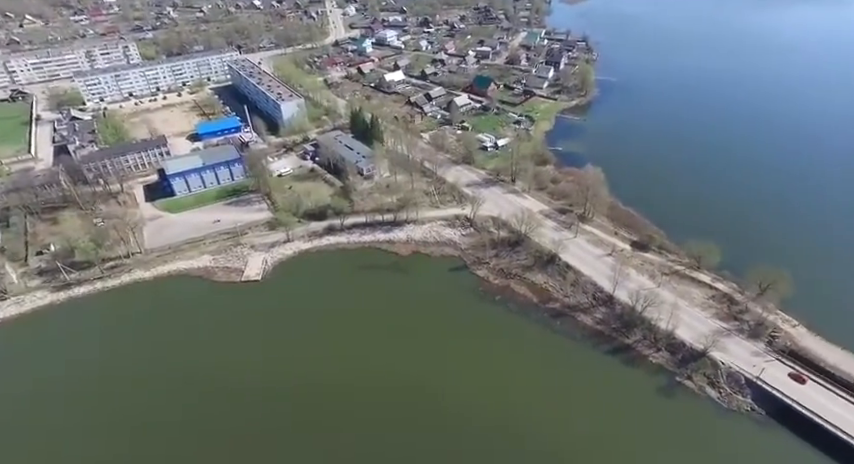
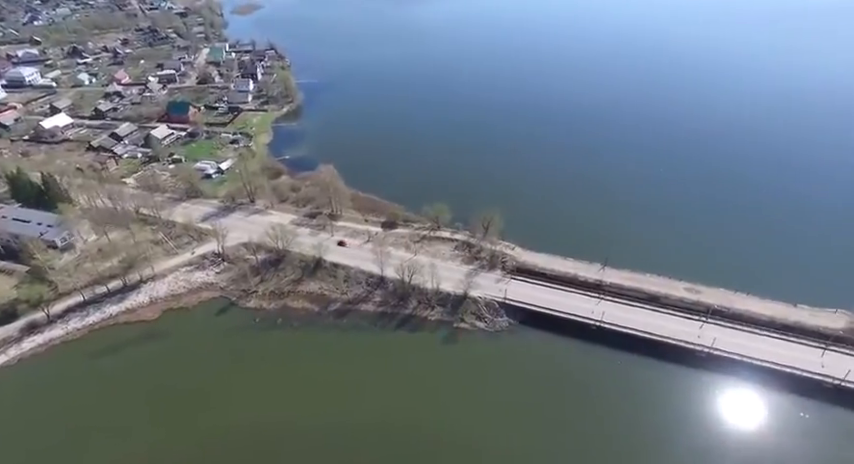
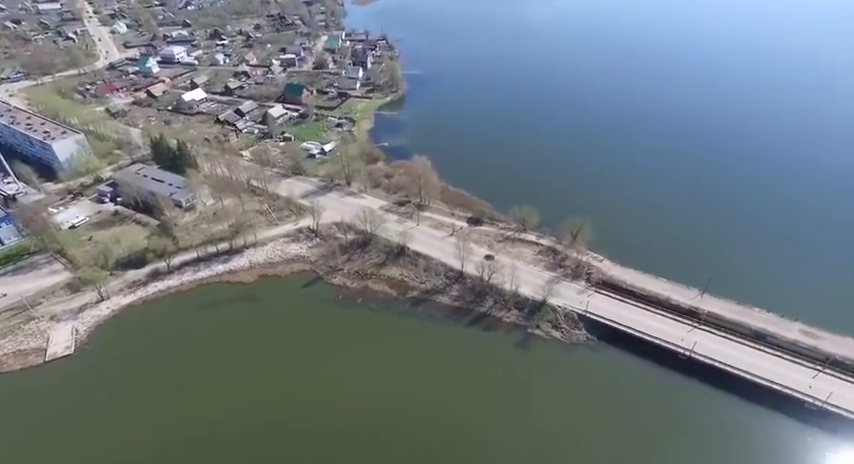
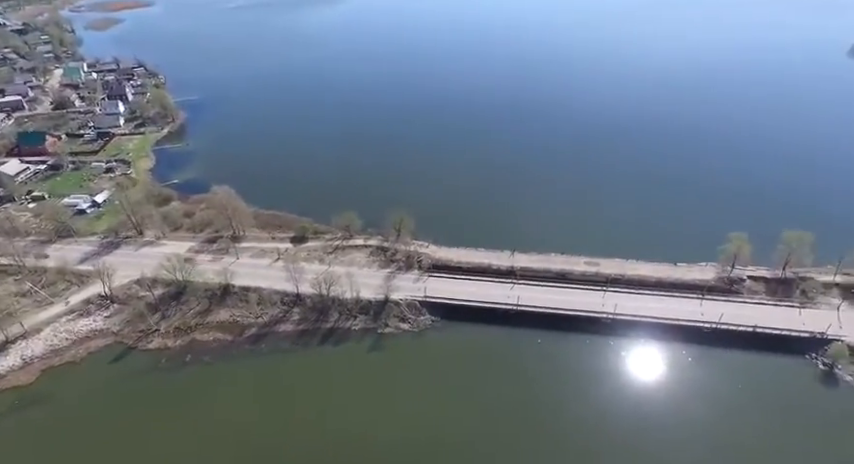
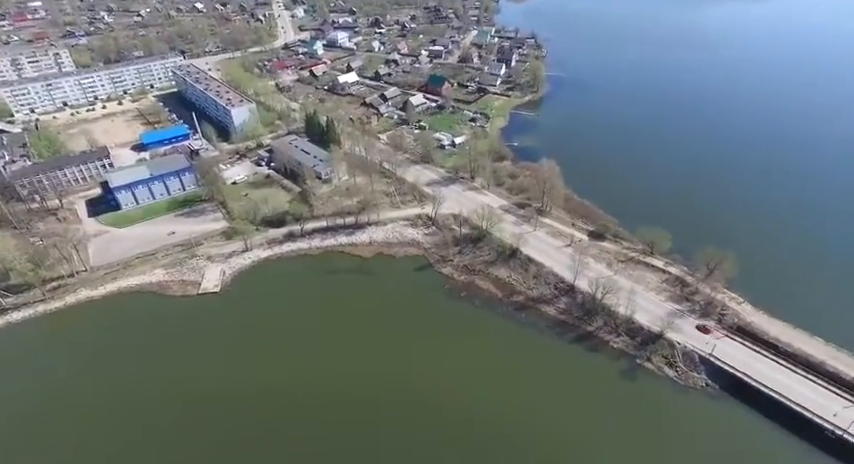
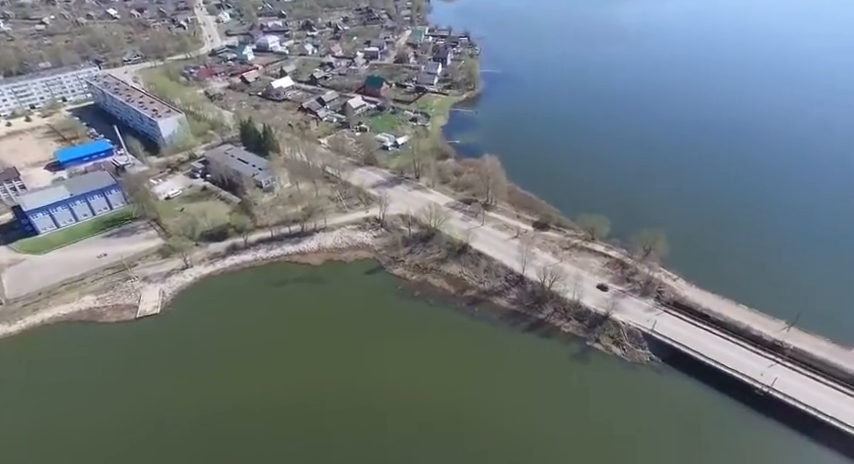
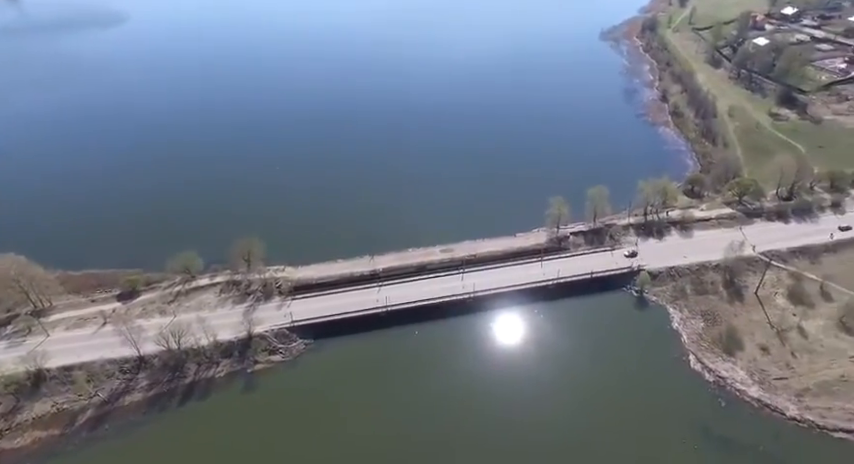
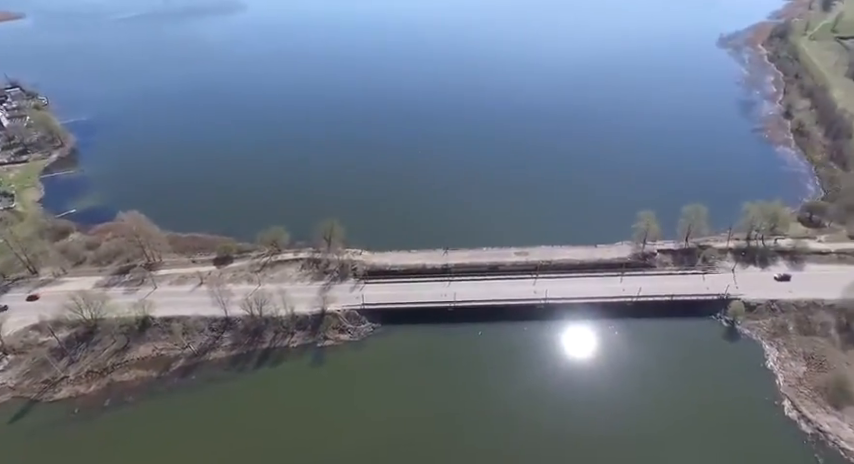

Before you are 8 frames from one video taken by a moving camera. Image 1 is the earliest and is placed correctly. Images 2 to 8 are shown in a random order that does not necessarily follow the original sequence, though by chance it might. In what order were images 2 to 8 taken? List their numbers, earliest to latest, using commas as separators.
5, 6, 3, 2, 4, 8, 7
